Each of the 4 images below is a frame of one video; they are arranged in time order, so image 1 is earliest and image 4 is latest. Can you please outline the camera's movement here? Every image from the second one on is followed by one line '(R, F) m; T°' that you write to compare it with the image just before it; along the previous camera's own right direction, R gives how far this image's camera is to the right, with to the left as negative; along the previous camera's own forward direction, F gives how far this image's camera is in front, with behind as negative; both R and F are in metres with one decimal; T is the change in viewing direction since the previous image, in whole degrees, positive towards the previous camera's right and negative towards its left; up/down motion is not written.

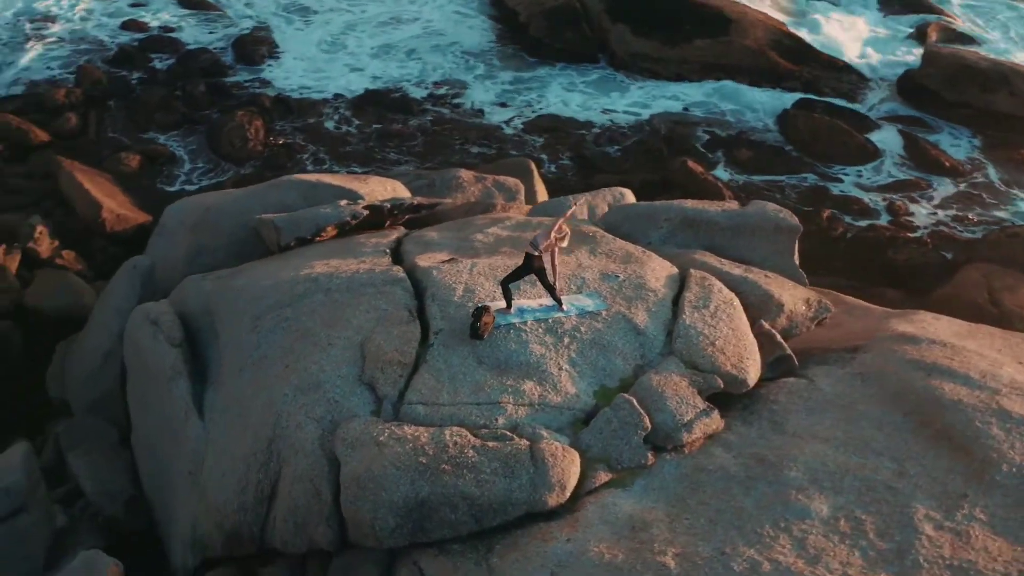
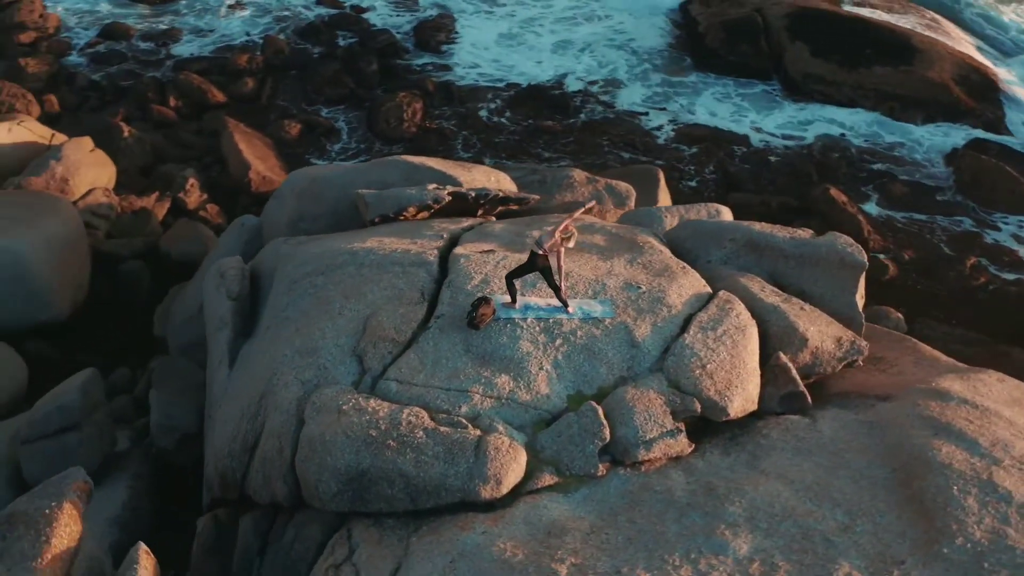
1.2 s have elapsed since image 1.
(+1.1, +0.1) m; -11°
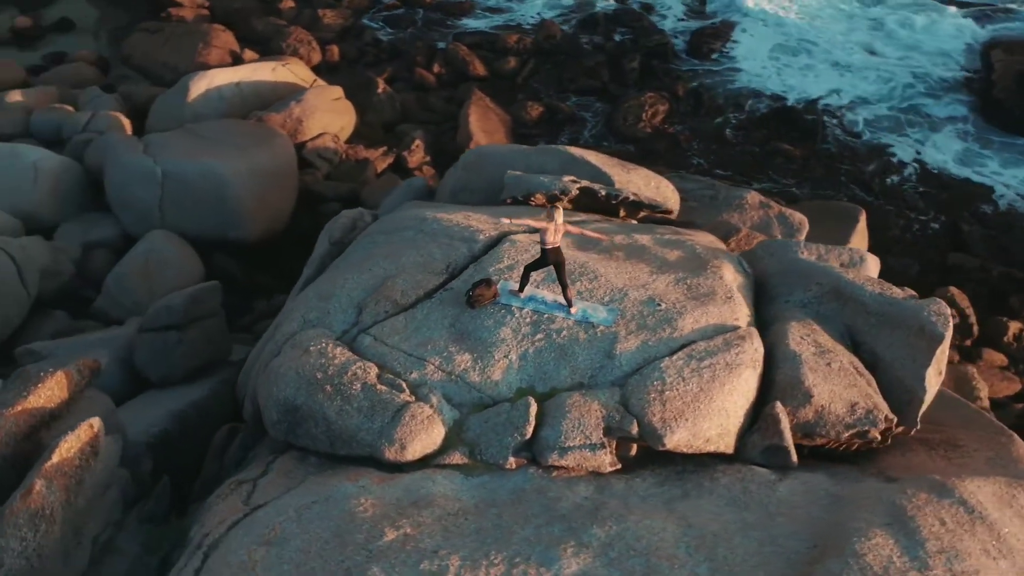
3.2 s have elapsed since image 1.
(+1.8, +0.2) m; -18°
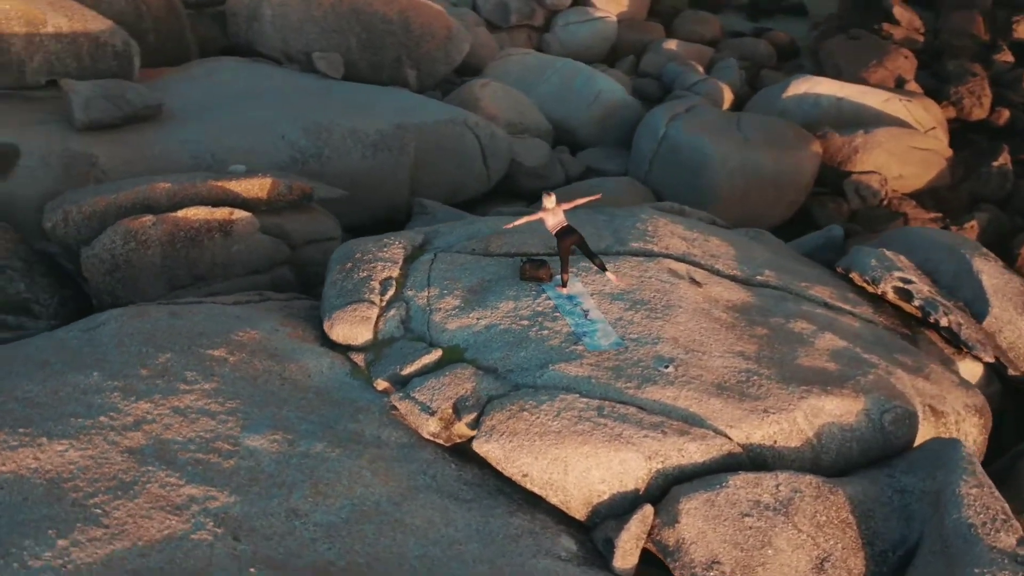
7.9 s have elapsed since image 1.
(+3.9, +1.3) m; -42°
